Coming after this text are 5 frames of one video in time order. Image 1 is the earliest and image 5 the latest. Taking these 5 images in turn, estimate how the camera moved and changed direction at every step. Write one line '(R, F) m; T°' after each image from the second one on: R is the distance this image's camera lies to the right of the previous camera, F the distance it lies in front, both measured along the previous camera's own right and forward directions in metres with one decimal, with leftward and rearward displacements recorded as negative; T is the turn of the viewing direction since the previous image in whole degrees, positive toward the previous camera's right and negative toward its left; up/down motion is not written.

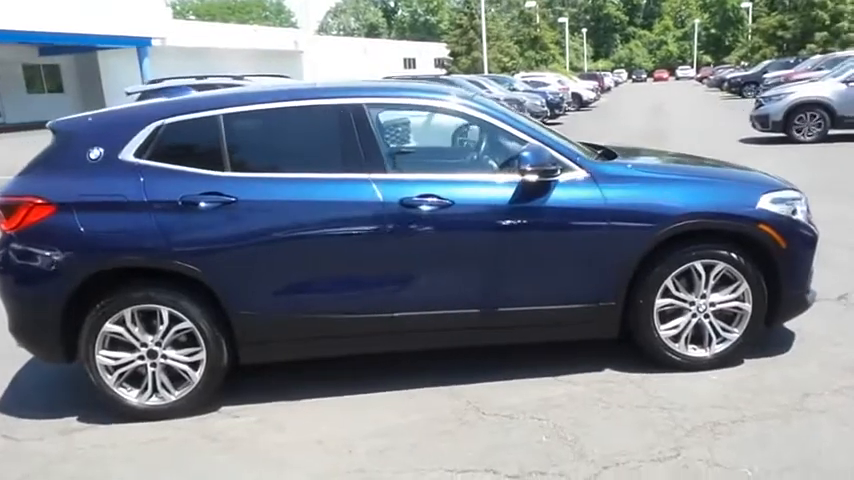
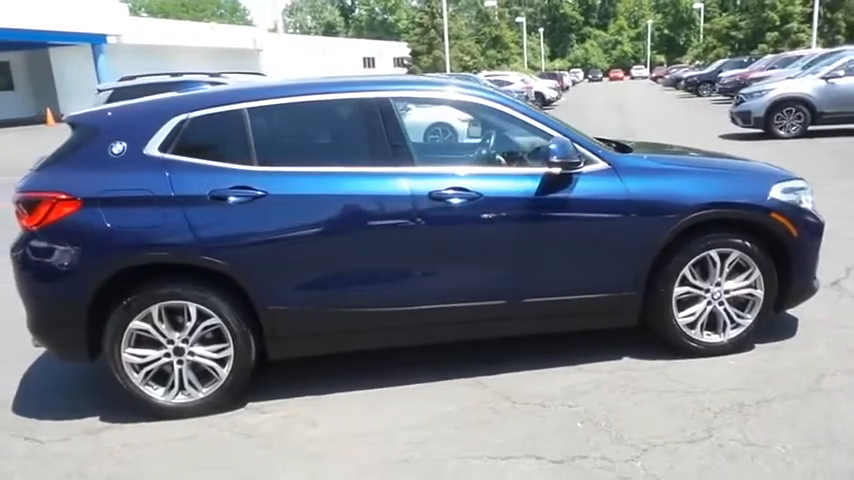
(-0.4, 0.0) m; +4°
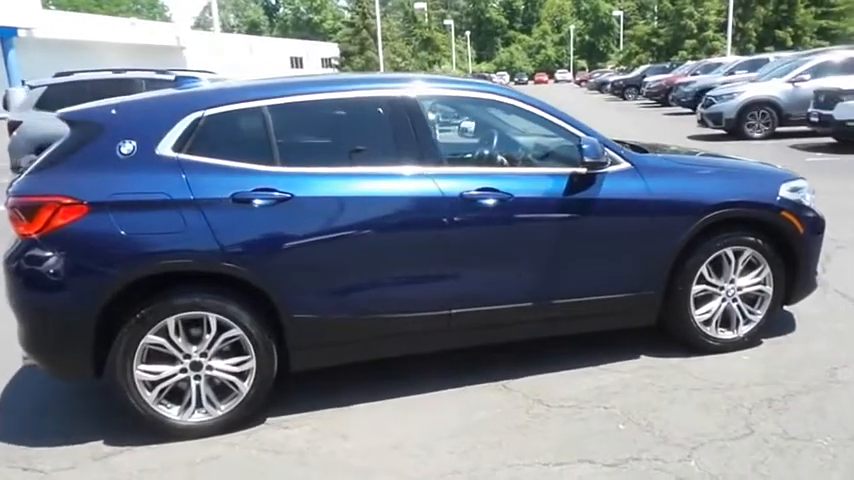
(-0.6, +0.2) m; +7°
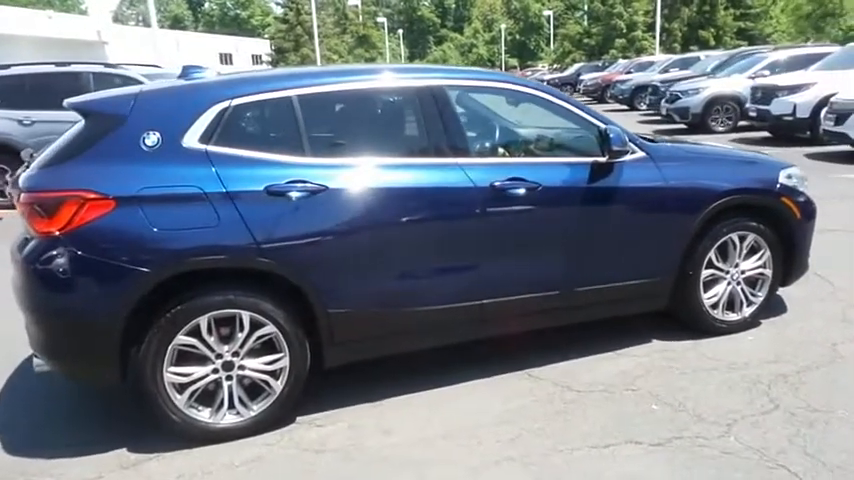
(-0.6, +0.1) m; +6°
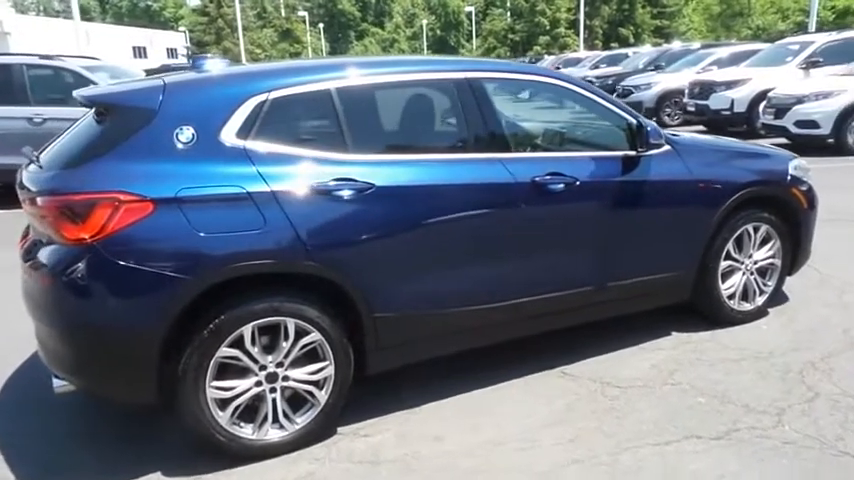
(-0.7, +0.2) m; +7°
